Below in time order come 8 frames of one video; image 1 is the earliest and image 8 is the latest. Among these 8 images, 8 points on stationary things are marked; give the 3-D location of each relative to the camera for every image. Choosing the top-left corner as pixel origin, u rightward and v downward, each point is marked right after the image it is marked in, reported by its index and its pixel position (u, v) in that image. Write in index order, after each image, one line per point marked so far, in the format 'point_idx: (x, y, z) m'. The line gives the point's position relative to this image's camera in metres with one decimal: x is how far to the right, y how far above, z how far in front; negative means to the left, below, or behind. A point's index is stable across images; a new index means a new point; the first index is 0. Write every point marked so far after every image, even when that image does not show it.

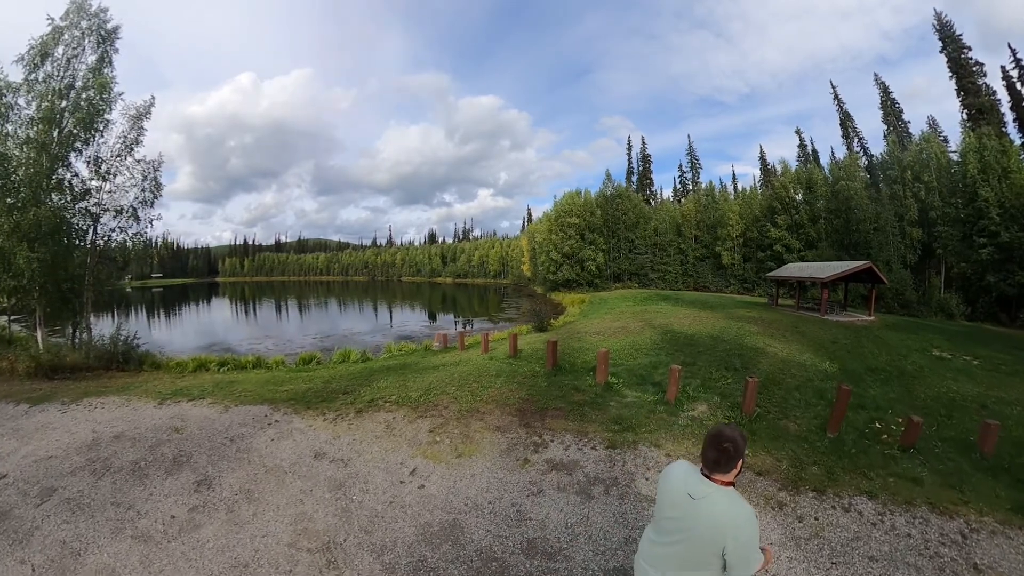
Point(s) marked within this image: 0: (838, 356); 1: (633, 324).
0: (+8.3, -1.7, +13.7) m
1: (+4.1, -1.2, +18.6) m
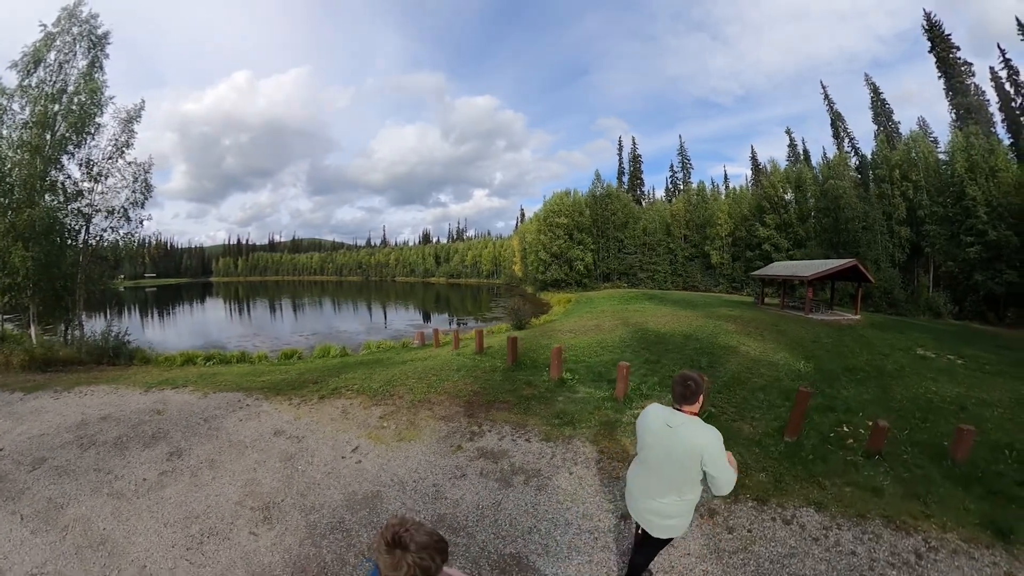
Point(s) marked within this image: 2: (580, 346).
0: (+7.4, -1.7, +13.1) m
1: (+3.2, -1.2, +18.0) m
2: (+1.6, -1.5, +13.2) m
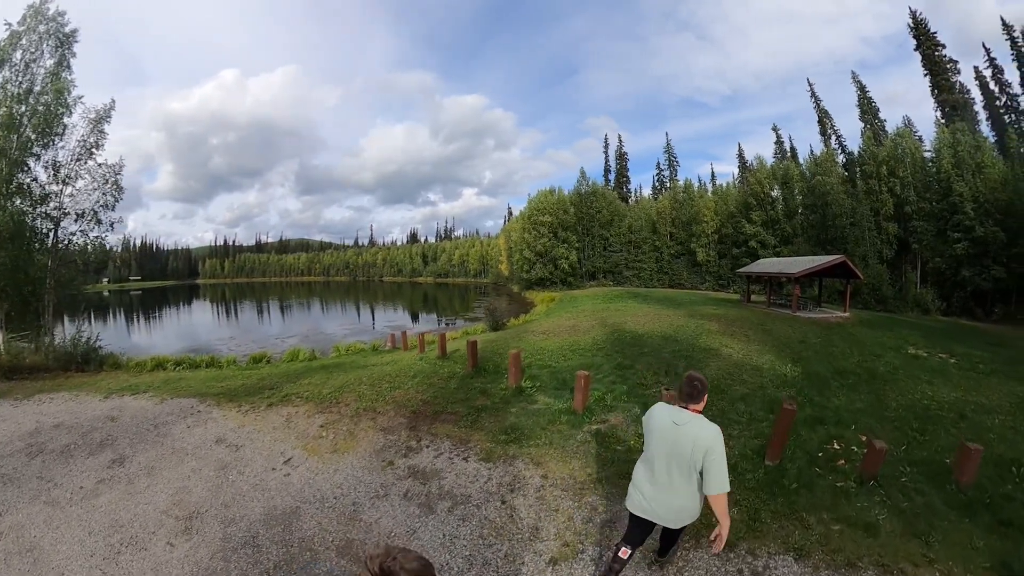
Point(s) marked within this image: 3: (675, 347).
0: (+6.5, -1.6, +12.2) m
1: (+2.3, -1.1, +17.0) m
2: (+0.8, -1.5, +12.1) m
3: (+3.5, -1.3, +11.7) m
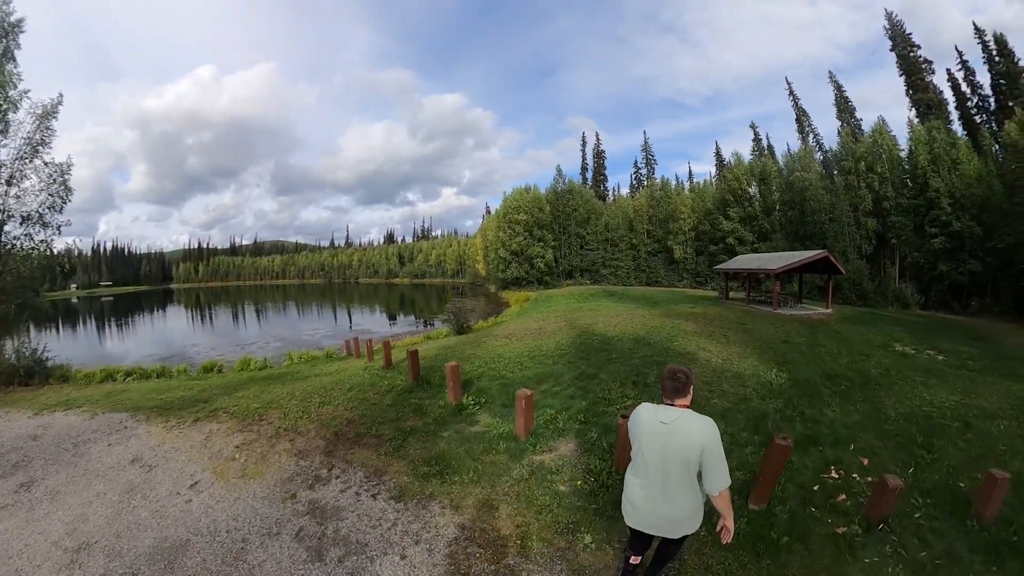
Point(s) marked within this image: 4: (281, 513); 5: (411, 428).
0: (+5.6, -1.5, +11.0) m
1: (+1.2, -1.1, +15.6) m
2: (-0.1, -1.5, +10.8) m
3: (+2.6, -1.2, +10.4) m
4: (-3.2, -3.1, +7.6) m
5: (-1.7, -2.3, +9.2) m
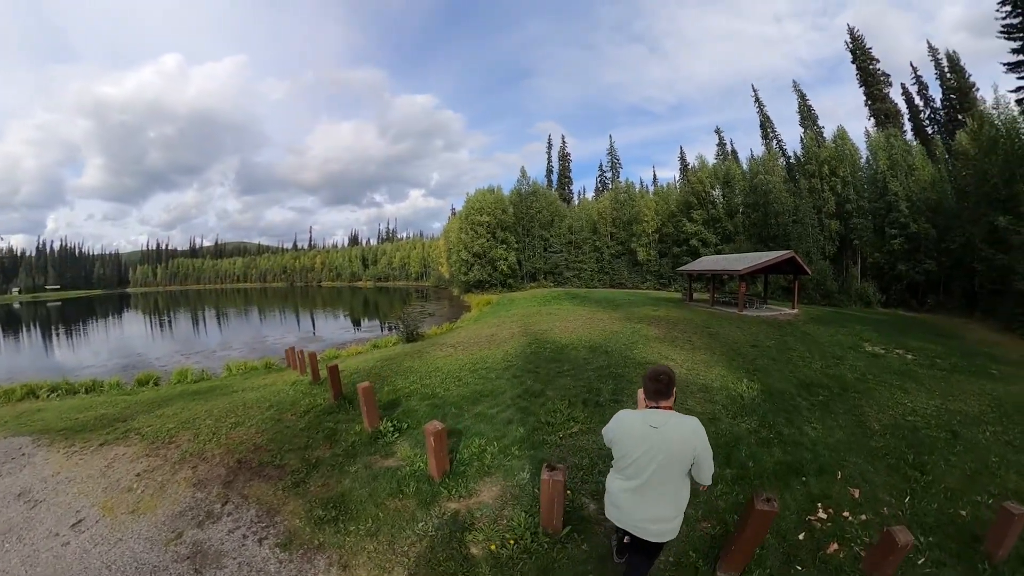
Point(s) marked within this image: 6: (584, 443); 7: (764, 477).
0: (+4.5, -1.5, +9.9) m
1: (-0.2, -1.1, +14.3) m
2: (-1.2, -1.5, +9.4) m
3: (+1.6, -1.2, +9.2) m
4: (-4.0, -3.1, +6.0) m
5: (-2.6, -2.4, +7.8) m
6: (+0.7, -1.7, +5.8) m
7: (+2.6, -1.9, +5.4) m
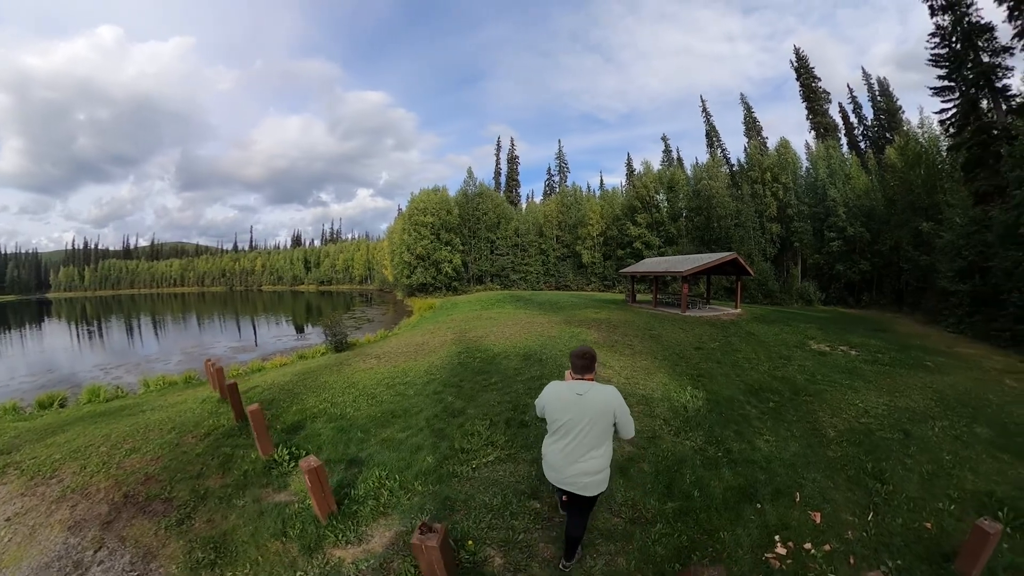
0: (+3.3, -1.5, +9.3) m
1: (-1.8, -1.2, +13.3) m
2: (-2.3, -1.6, +8.3) m
3: (+0.4, -1.3, +8.4) m
4: (-4.8, -3.2, +4.7) m
5: (-3.6, -2.5, +6.5) m
6: (-0.1, -1.7, +4.9) m
7: (+1.7, -1.9, +4.7) m
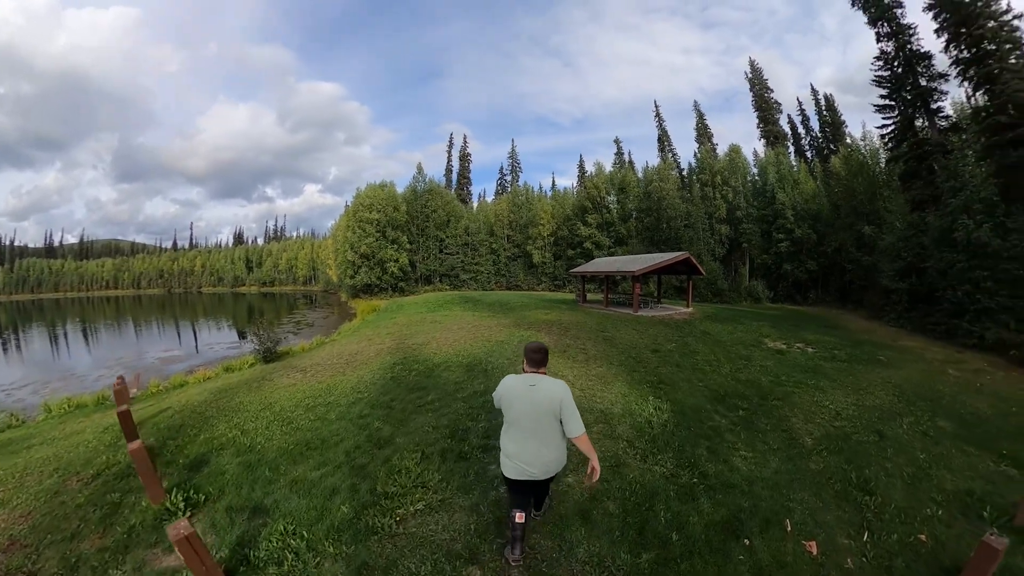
0: (+2.4, -1.5, +8.8) m
1: (-3.0, -1.3, +12.2) m
2: (-3.1, -1.7, +7.2) m
3: (-0.4, -1.3, +7.5) m
4: (-5.3, -3.3, +3.4) m
5: (-4.2, -2.6, +5.3) m
6: (-0.6, -1.8, +4.0) m
7: (+1.3, -2.0, +4.0) m
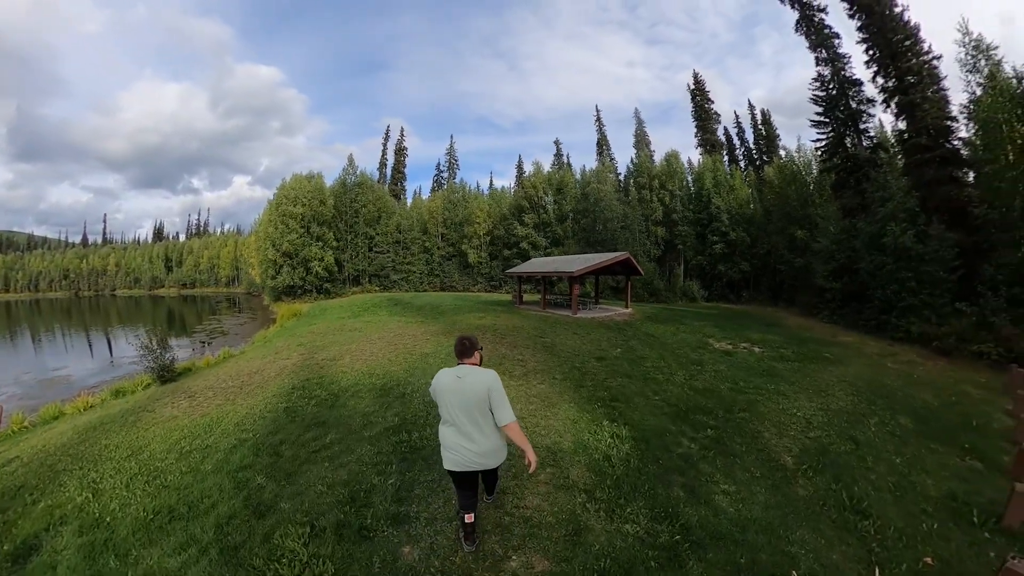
0: (+1.4, -1.6, +7.9) m
1: (-4.4, -1.5, +10.7) m
2: (-3.9, -1.9, +5.7) m
3: (-1.2, -1.5, +6.4) m
4: (-5.5, -3.6, +1.7) m
5: (-4.7, -2.8, +3.8) m
6: (-1.0, -2.0, +2.9) m
7: (+0.9, -2.1, +3.1) m
